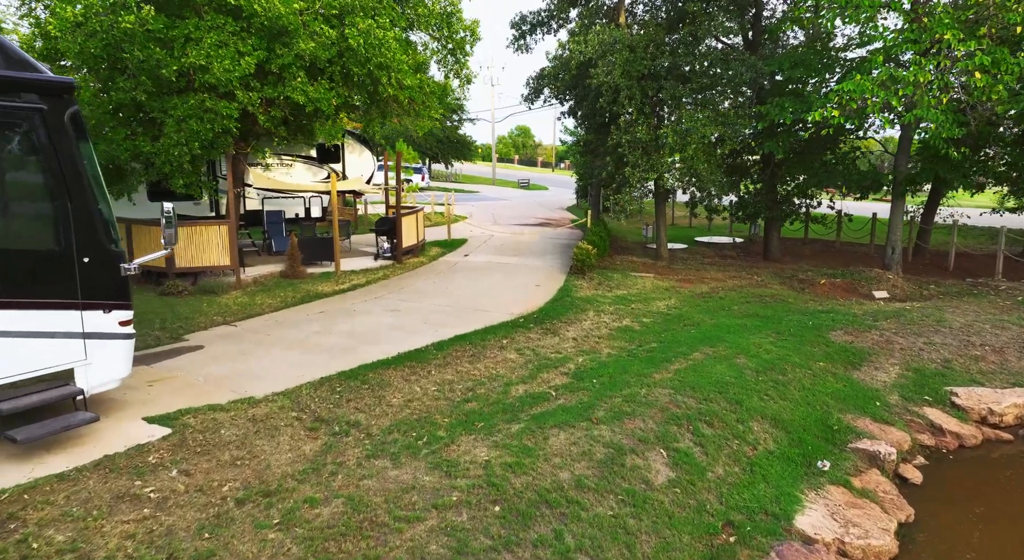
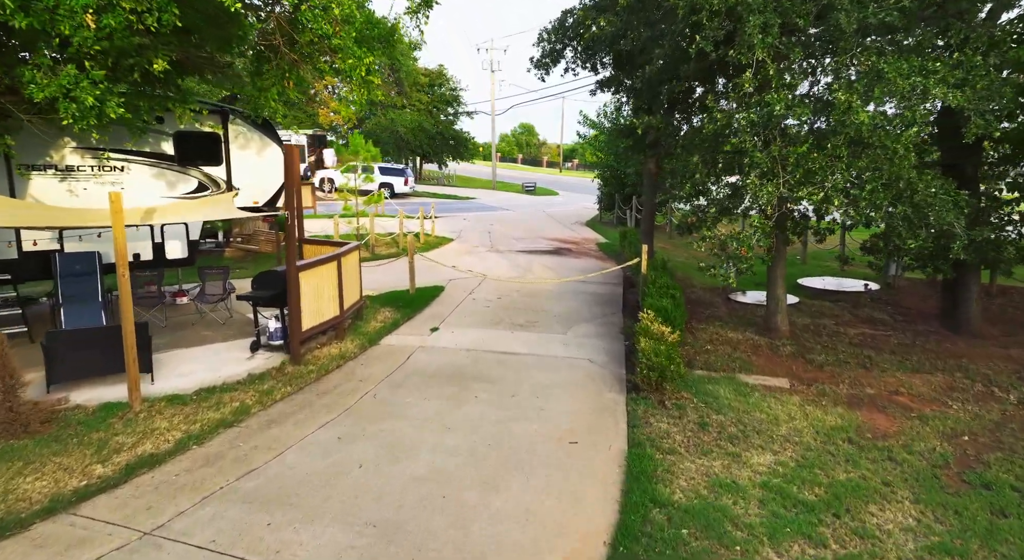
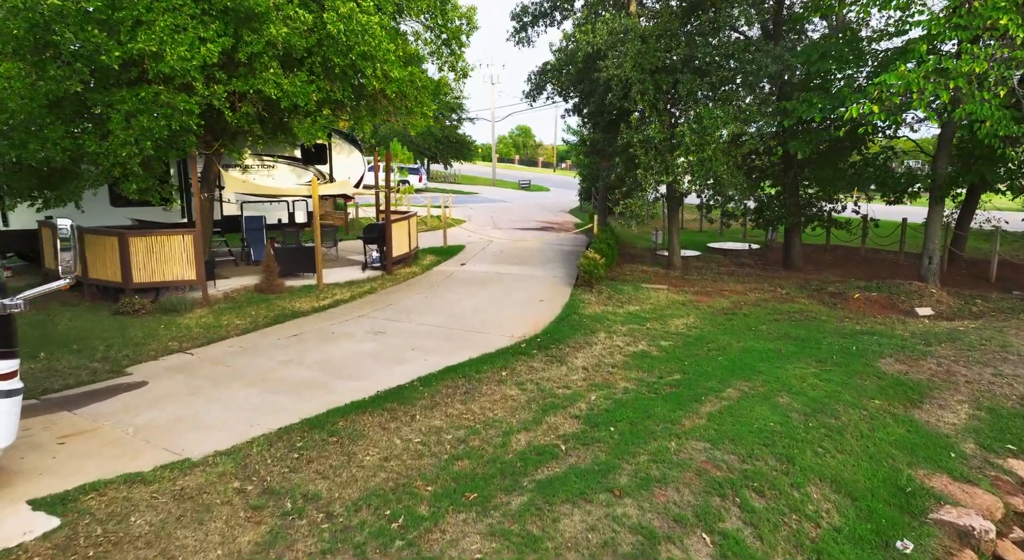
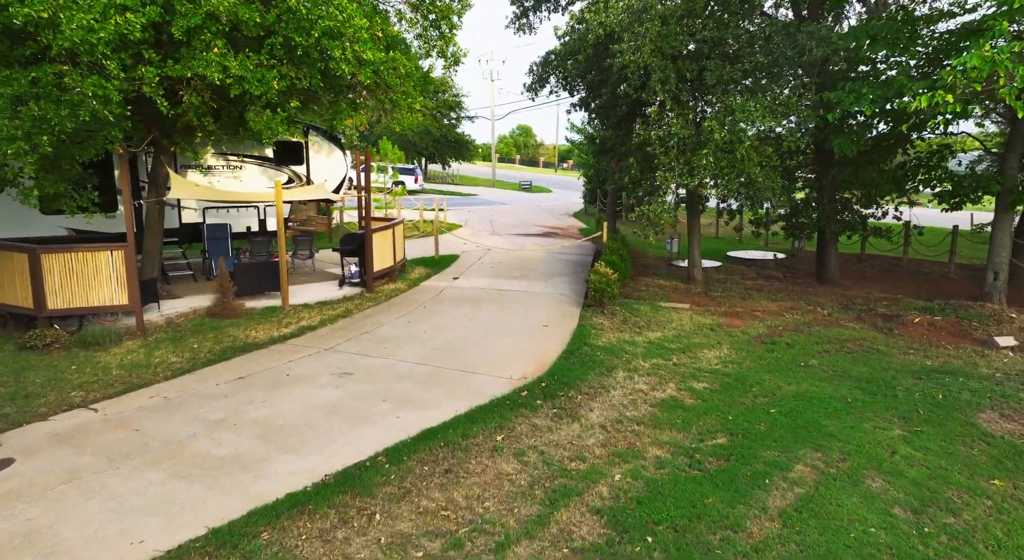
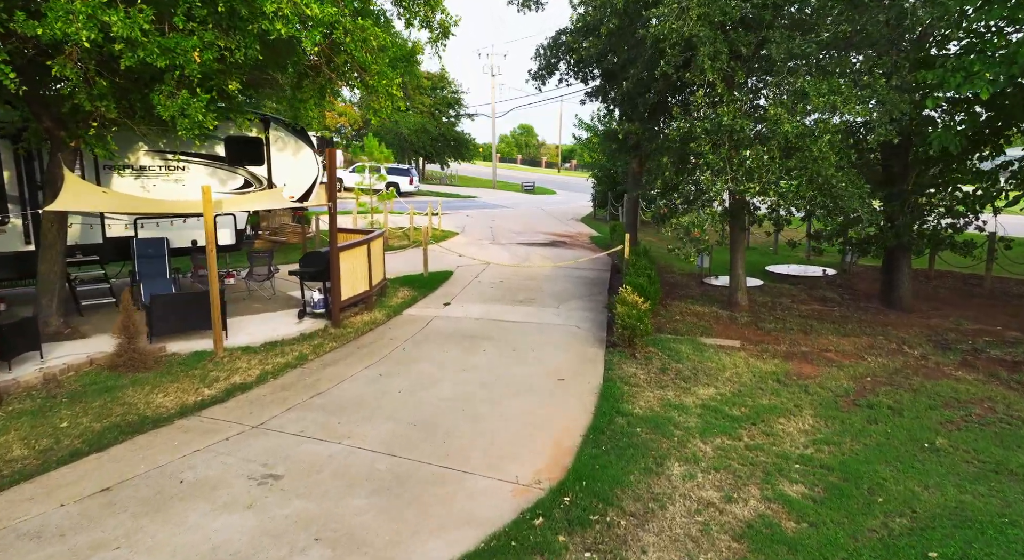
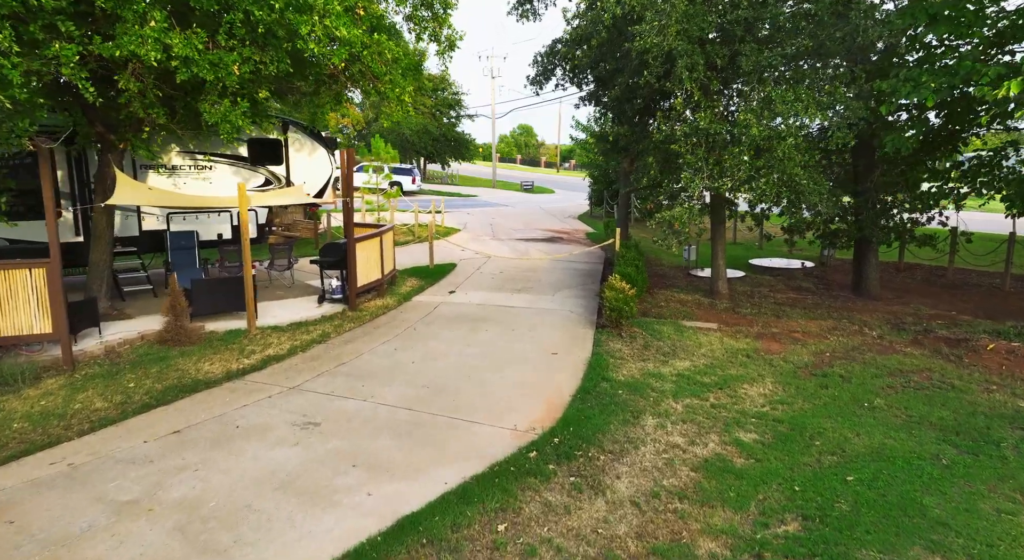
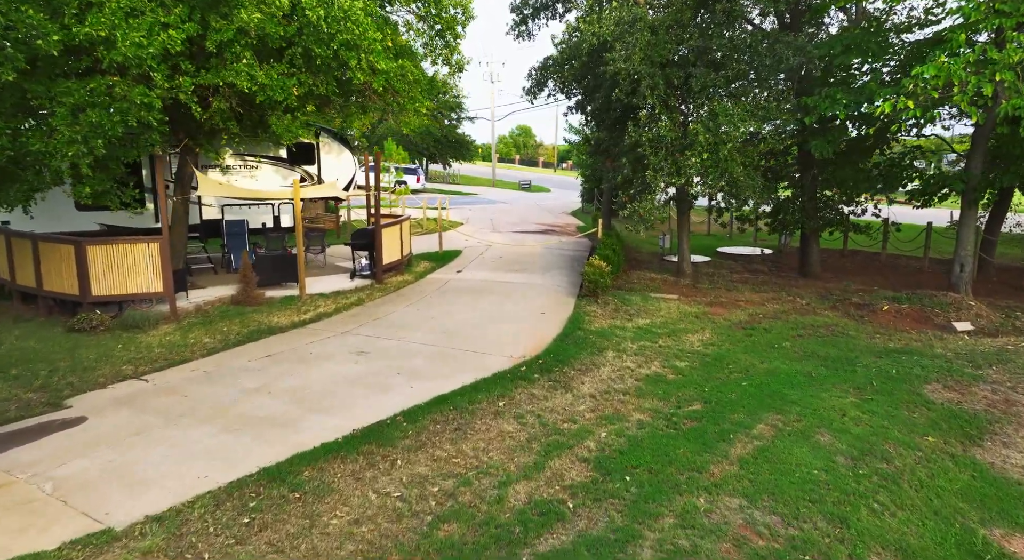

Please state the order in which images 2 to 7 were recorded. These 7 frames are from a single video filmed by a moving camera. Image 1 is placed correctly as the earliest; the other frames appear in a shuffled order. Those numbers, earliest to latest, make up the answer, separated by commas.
3, 7, 4, 6, 5, 2
